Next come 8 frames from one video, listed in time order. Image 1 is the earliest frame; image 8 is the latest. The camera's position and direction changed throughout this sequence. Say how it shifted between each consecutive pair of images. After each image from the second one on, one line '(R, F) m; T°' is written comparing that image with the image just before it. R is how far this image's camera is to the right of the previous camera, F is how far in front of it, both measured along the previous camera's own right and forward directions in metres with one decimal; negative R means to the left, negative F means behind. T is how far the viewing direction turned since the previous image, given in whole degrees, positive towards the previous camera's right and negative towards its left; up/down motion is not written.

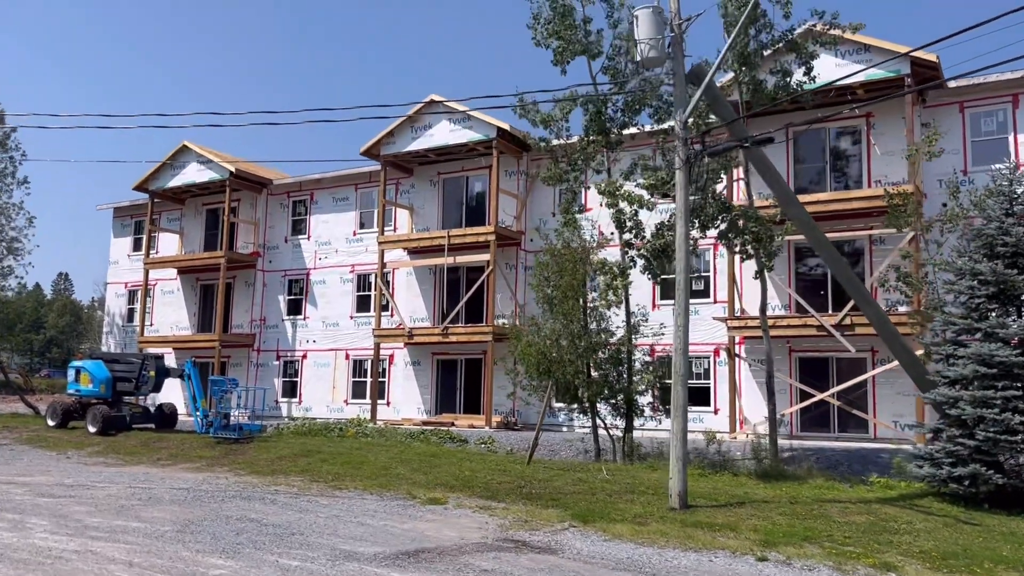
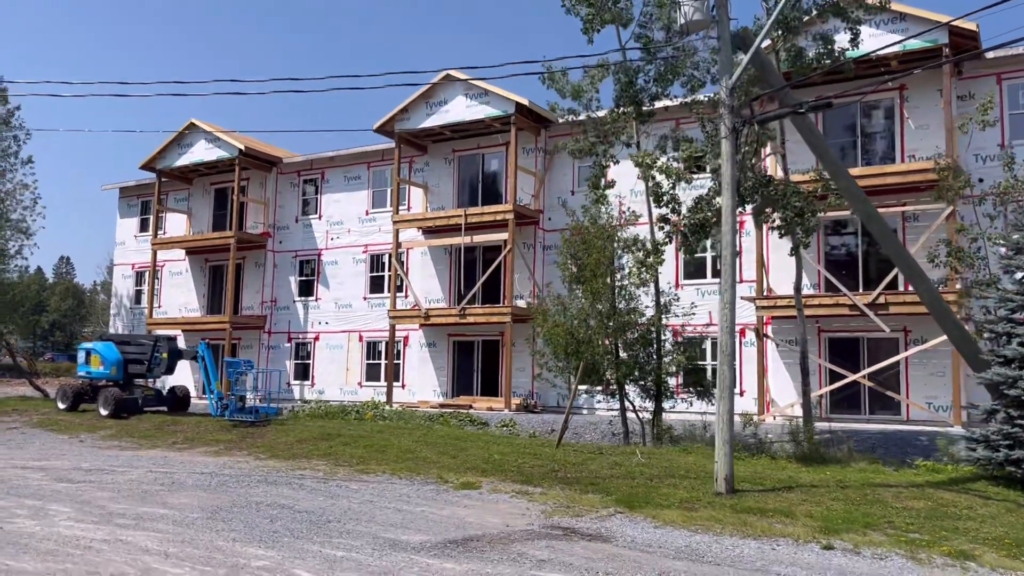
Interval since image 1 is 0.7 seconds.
(-0.5, +0.6) m; 0°
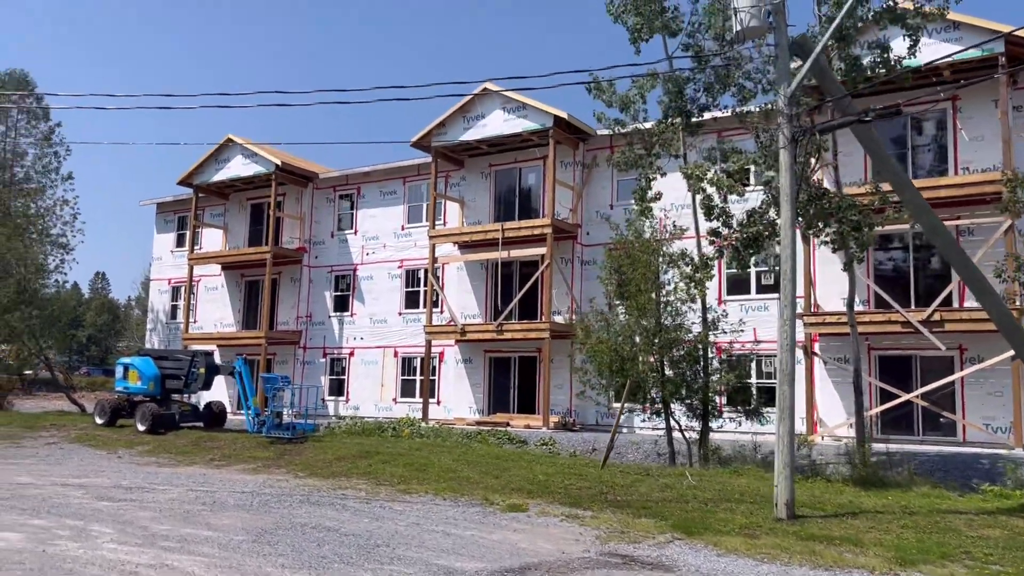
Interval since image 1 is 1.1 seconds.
(-0.3, +0.4) m; -2°
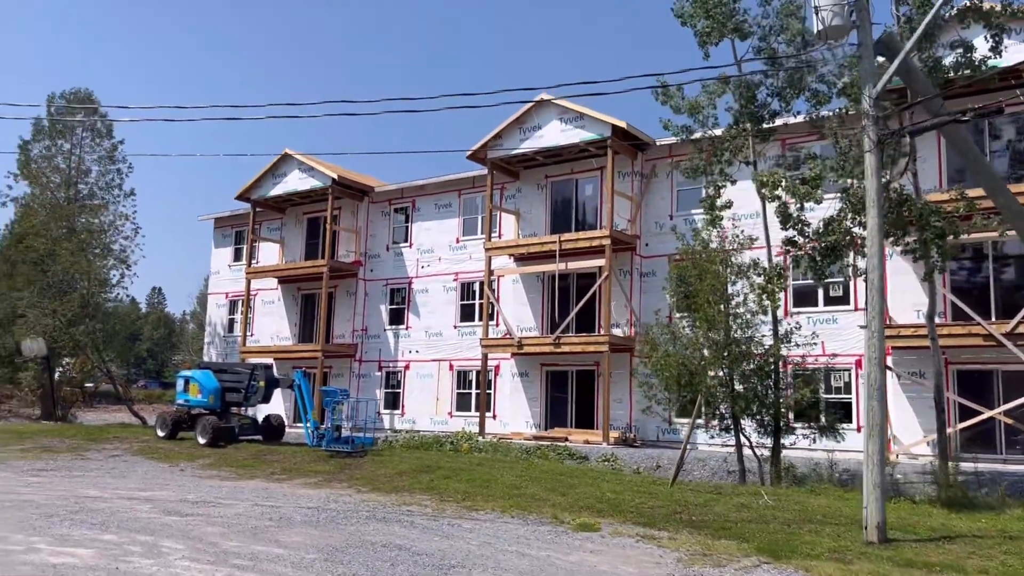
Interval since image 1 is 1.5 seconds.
(-0.3, +0.3) m; -3°
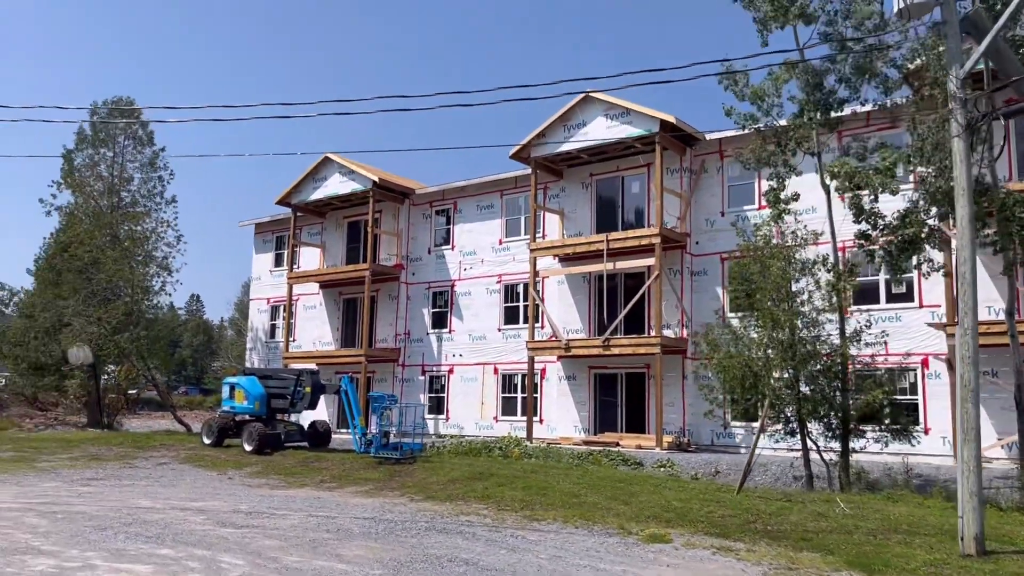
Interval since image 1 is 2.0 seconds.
(-0.4, +0.5) m; -2°
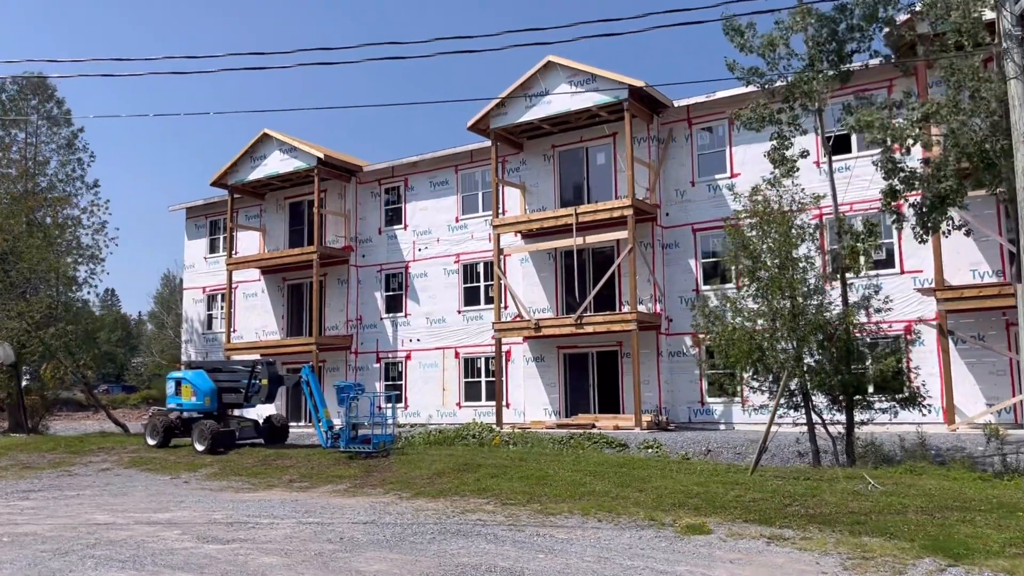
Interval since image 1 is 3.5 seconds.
(-1.0, +1.3) m; +5°
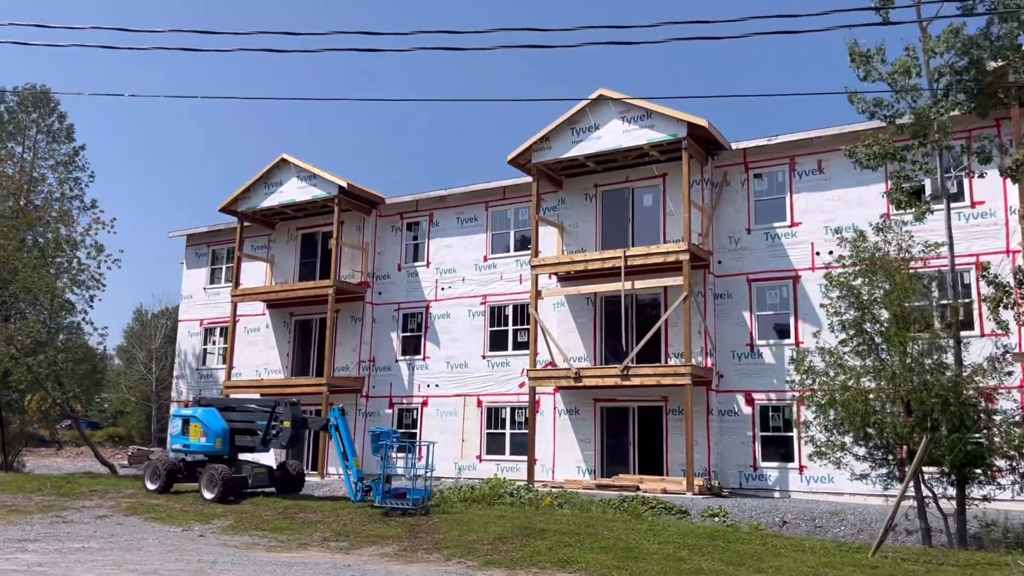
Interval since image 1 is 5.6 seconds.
(-1.7, +1.7) m; +2°
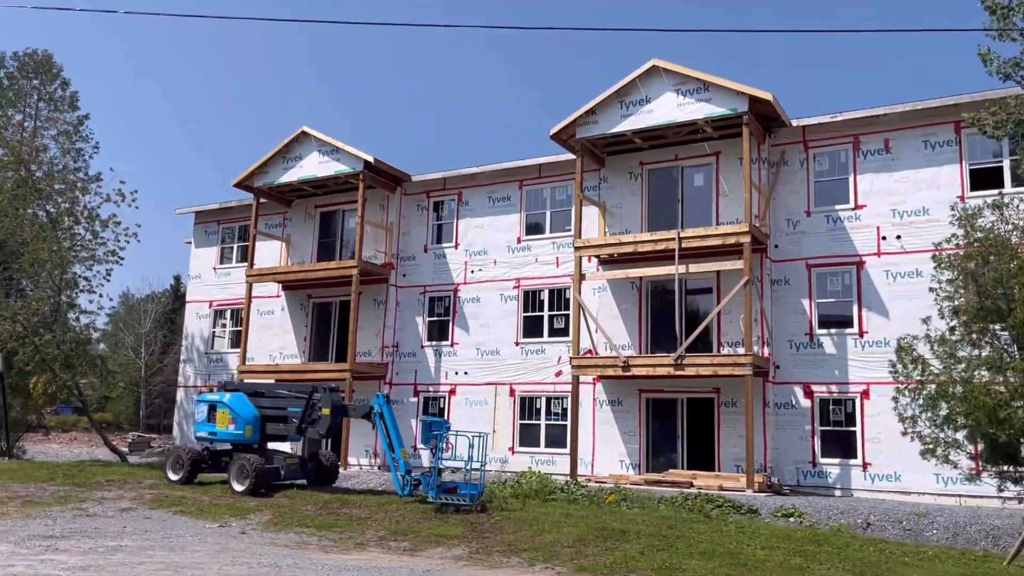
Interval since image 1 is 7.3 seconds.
(-1.4, +1.3) m; +1°
